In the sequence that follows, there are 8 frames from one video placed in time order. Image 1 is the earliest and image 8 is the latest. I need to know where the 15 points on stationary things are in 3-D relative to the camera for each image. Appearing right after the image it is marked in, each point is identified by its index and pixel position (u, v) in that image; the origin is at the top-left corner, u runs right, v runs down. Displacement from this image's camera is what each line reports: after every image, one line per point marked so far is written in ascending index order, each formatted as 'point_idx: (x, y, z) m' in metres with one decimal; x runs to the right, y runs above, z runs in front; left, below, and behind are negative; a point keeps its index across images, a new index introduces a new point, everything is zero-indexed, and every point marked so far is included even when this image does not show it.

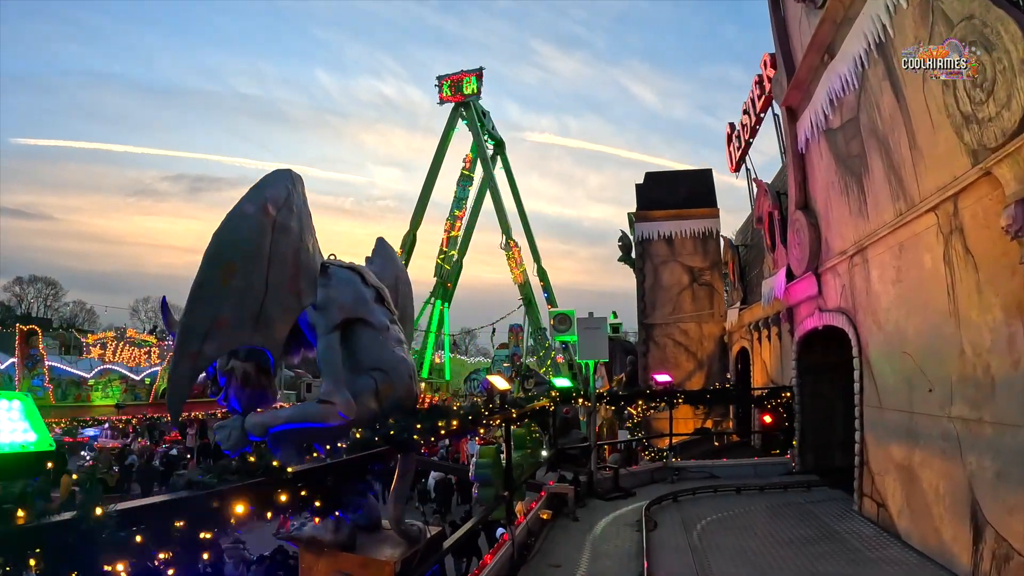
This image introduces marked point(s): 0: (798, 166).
0: (+5.1, +2.2, +11.0) m
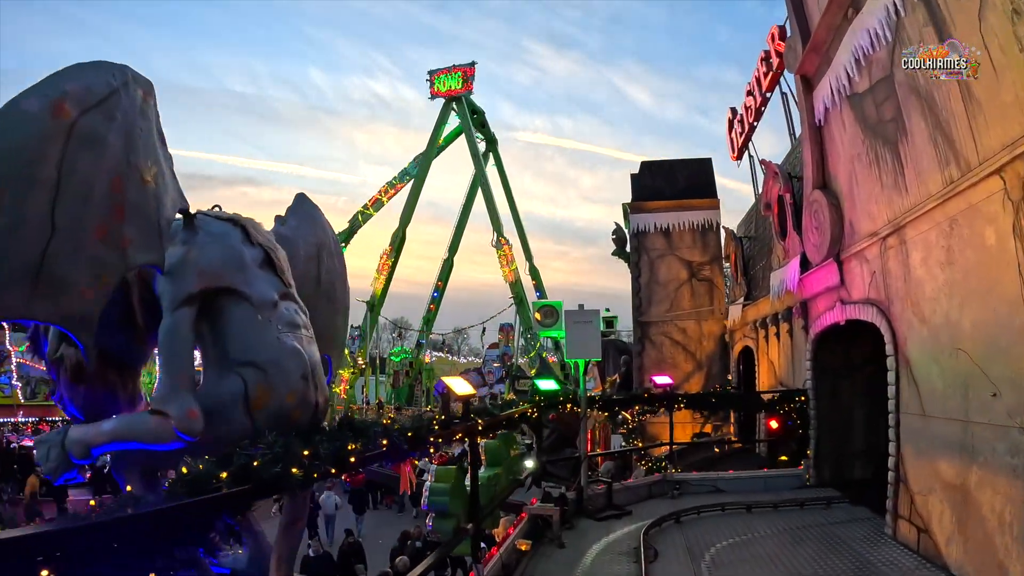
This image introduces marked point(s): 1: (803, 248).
0: (+4.8, +2.3, +9.8) m
1: (+4.8, +0.7, +10.0) m
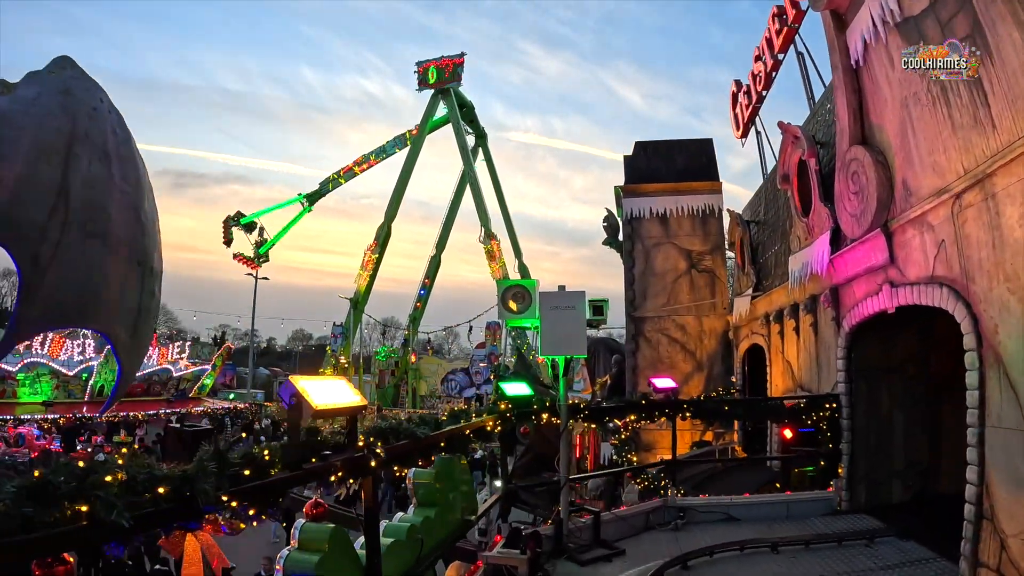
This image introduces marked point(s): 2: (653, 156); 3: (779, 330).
0: (+4.4, +2.6, +8.0) m
1: (+4.4, +0.9, +8.2) m
2: (+4.2, +3.9, +18.3) m
3: (+4.9, -0.8, +11.2) m
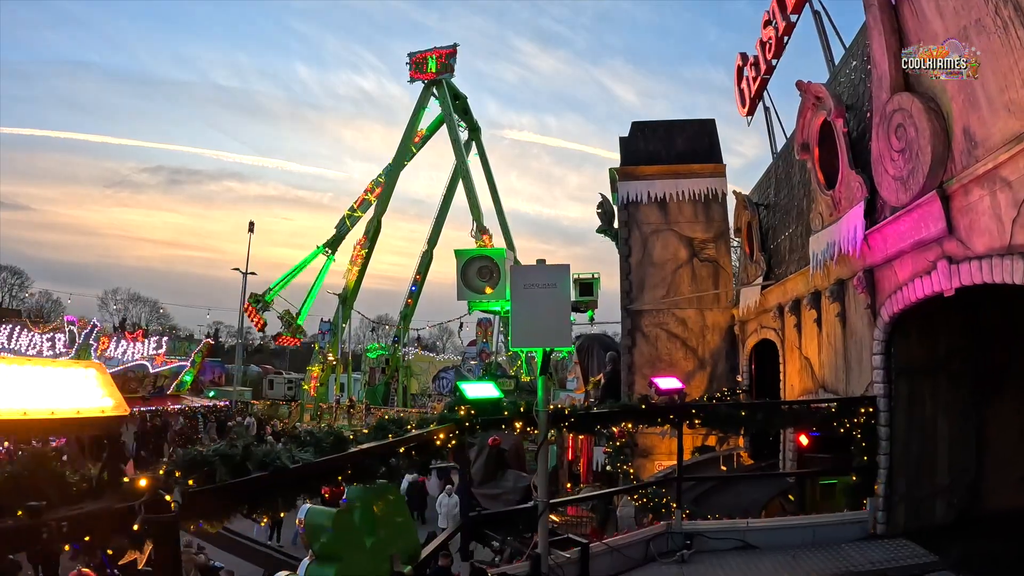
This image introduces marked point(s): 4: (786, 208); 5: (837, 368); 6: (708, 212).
0: (+4.1, +2.8, +6.6) m
1: (+4.1, +1.1, +6.8) m
2: (+3.8, +4.2, +17.0) m
3: (+4.6, -0.5, +9.8) m
4: (+5.1, +1.5, +11.4) m
5: (+4.2, -1.0, +8.0) m
6: (+5.0, +1.9, +15.8) m
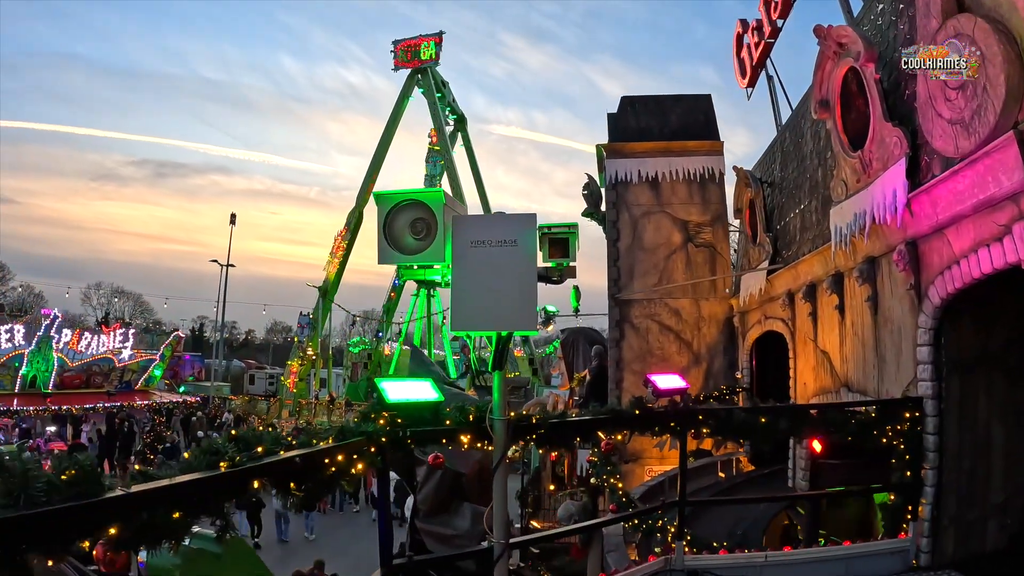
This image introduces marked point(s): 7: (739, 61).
0: (+3.7, +3.0, +5.3) m
1: (+3.7, +1.3, +5.5) m
2: (+3.3, +4.4, +15.7) m
3: (+4.2, -0.3, +8.6) m
4: (+4.6, +1.7, +10.1) m
5: (+3.8, -0.8, +6.7) m
6: (+4.5, +2.2, +14.5) m
7: (+5.1, +5.0, +13.6) m
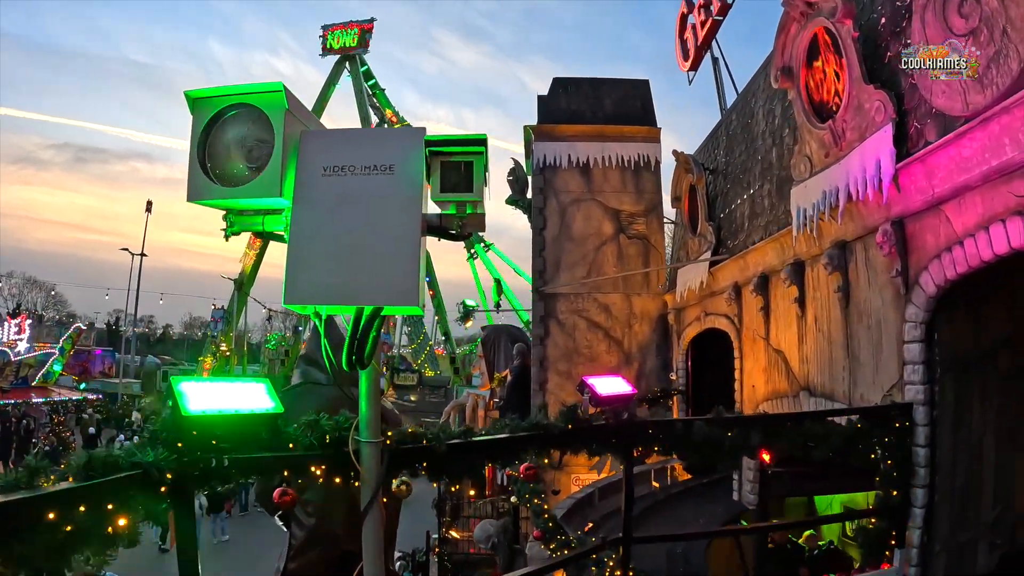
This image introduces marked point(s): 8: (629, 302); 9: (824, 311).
0: (+3.2, +3.1, +4.4) m
1: (+3.1, +1.4, +4.7) m
2: (+1.5, +4.6, +14.7) m
3: (+3.2, -0.2, +7.7) m
4: (+3.5, +1.8, +9.3) m
5: (+3.0, -0.7, +5.8) m
6: (+2.8, +2.3, +13.7) m
7: (+3.6, +5.1, +12.9) m
8: (+2.5, -0.3, +13.2) m
9: (+3.1, -0.2, +6.1) m
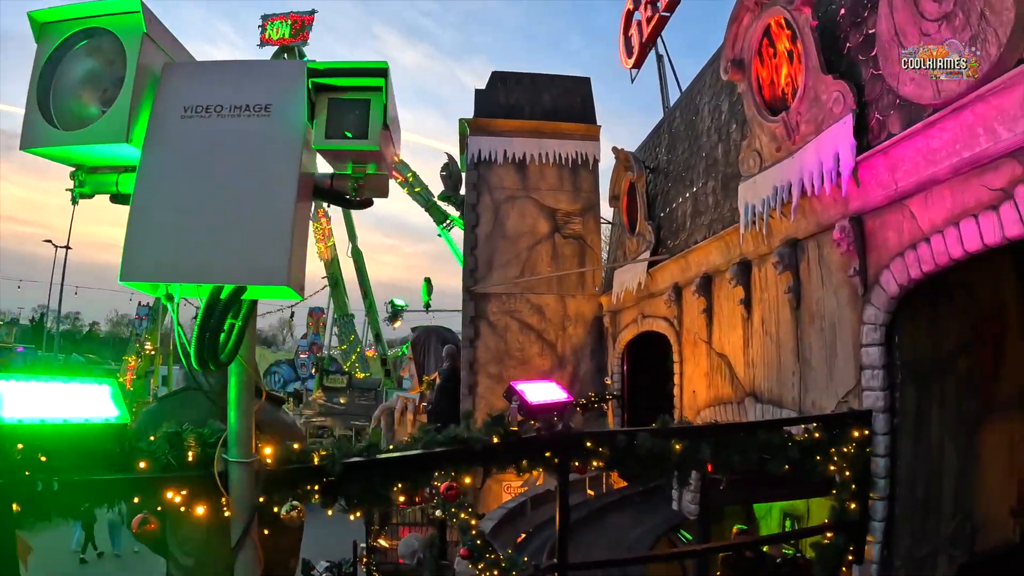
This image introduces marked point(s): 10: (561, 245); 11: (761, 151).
0: (+2.8, +3.1, +4.2) m
1: (+2.7, +1.4, +4.4) m
2: (+0.1, +4.6, +14.2) m
3: (+2.3, -0.2, +7.4) m
4: (+2.5, +1.8, +9.0) m
5: (+2.4, -0.7, +5.5) m
6: (+1.4, +2.3, +13.3) m
7: (+2.3, +5.0, +12.6) m
8: (+1.1, -0.3, +12.8) m
9: (+2.4, -0.2, +5.8) m
10: (+1.1, +0.9, +13.1) m
11: (+2.5, +1.4, +6.3) m
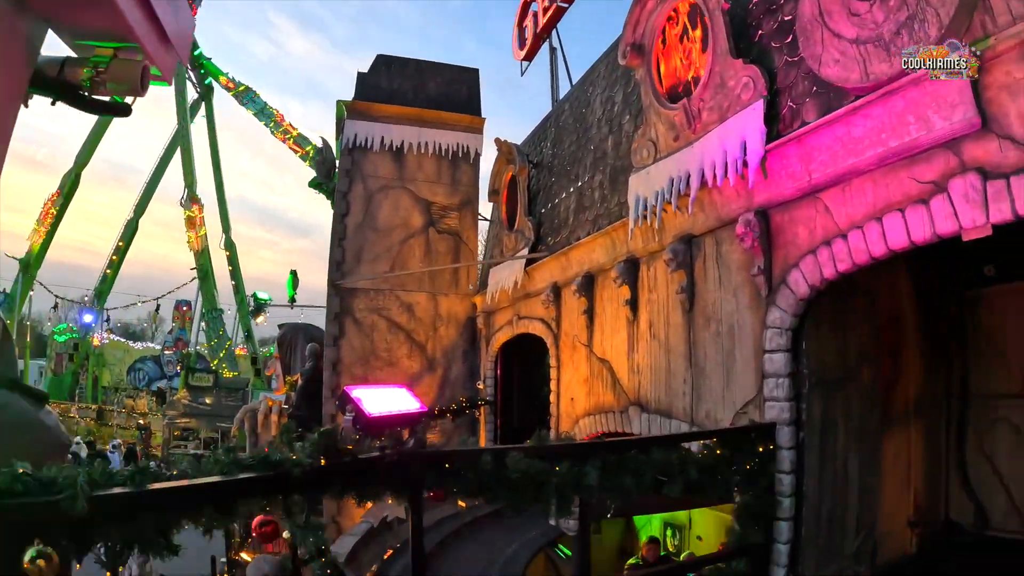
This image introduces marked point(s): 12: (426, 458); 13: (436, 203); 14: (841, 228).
0: (+2.2, +3.1, +3.9) m
1: (+1.9, +1.4, +4.0) m
2: (-2.4, +4.7, +13.1) m
3: (+0.9, -0.2, +6.9) m
4: (+0.8, +1.8, +8.5) m
5: (+1.3, -0.7, +5.0) m
6: (-1.1, +2.4, +12.5) m
7: (+0.1, +5.0, +12.0) m
8: (-1.5, -0.2, +11.9) m
9: (+1.3, -0.2, +5.4) m
10: (-1.5, +1.0, +12.1) m
11: (+1.3, +1.4, +5.8) m
12: (-0.2, -0.7, +2.6) m
13: (-1.4, +1.8, +12.3) m
14: (+2.0, +0.4, +3.7) m
